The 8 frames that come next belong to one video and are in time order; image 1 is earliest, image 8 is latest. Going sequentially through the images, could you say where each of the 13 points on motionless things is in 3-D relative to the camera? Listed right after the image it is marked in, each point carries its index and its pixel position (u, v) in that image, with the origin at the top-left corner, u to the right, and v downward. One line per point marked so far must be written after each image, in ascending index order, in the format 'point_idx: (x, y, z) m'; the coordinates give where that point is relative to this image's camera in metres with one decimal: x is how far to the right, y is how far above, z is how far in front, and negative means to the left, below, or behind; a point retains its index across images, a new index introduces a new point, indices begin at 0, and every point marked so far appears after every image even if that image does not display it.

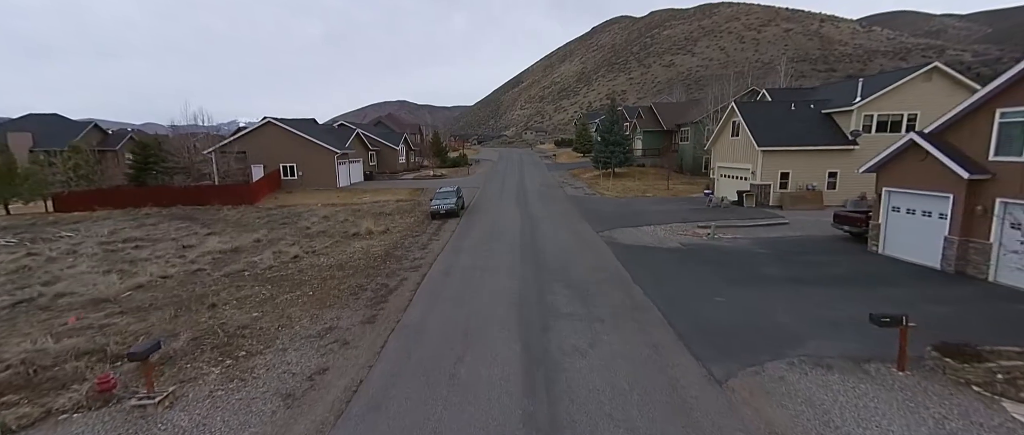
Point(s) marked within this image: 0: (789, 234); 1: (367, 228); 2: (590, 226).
0: (+8.5, -0.5, +12.6) m
1: (-4.9, -0.4, +13.9) m
2: (+2.5, -0.2, +13.9) m
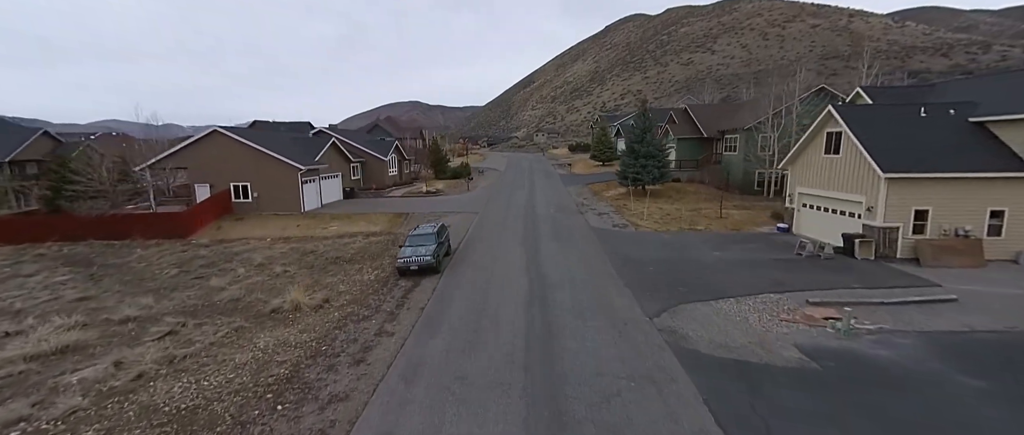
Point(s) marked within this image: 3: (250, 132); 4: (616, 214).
0: (+8.6, -2.0, +7.6) m
1: (-4.9, -1.8, +9.3) m
2: (+2.6, -1.7, +9.0) m
3: (-12.4, +4.0, +19.3) m
4: (+4.6, +0.2, +18.0) m
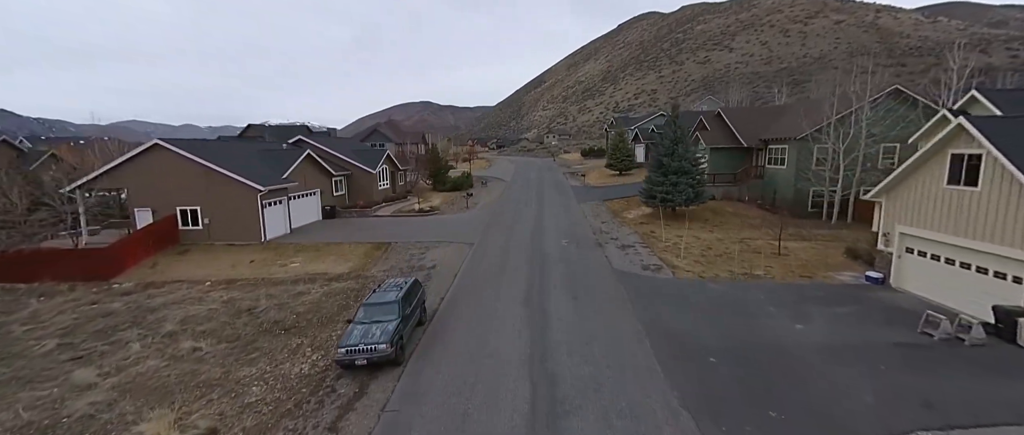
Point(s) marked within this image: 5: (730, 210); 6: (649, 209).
0: (+8.4, -3.2, +4.0) m
1: (-5.0, -3.0, +6.1) m
2: (+2.5, -2.9, +5.6) m
3: (-12.3, +2.9, +16.2) m
4: (+4.7, -1.0, +14.5) m
5: (+10.0, +0.3, +18.8) m
6: (+6.4, +0.4, +19.1) m
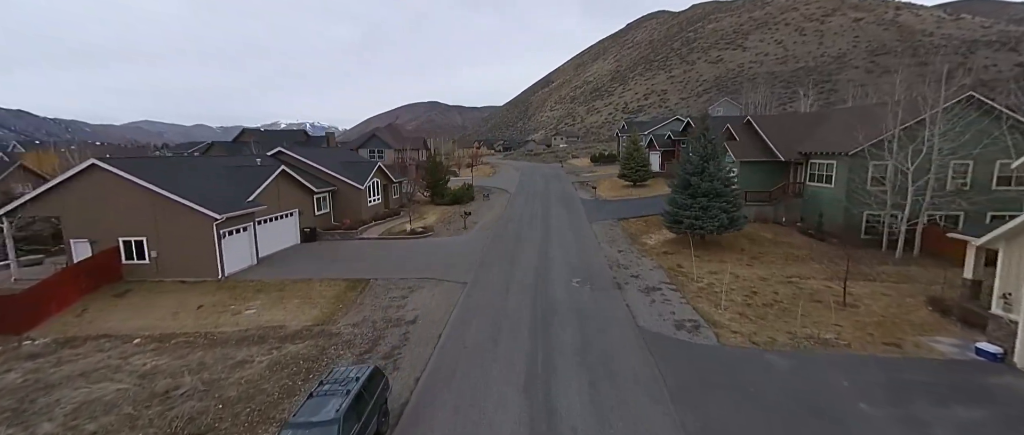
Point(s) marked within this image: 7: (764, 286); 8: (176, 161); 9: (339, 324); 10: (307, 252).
0: (+8.2, -4.3, +1.4) m
1: (-5.1, -4.0, +3.7) m
2: (+2.4, -3.9, +3.1) m
3: (-12.2, +1.8, +14.0) m
4: (+4.7, -2.1, +12.0) m
5: (+10.1, -0.7, +16.1) m
6: (+6.5, -0.7, +16.5) m
7: (+7.4, -2.0, +12.0) m
8: (-12.4, +2.1, +15.1) m
9: (-4.4, -2.7, +10.3) m
10: (-8.4, -1.4, +16.6) m
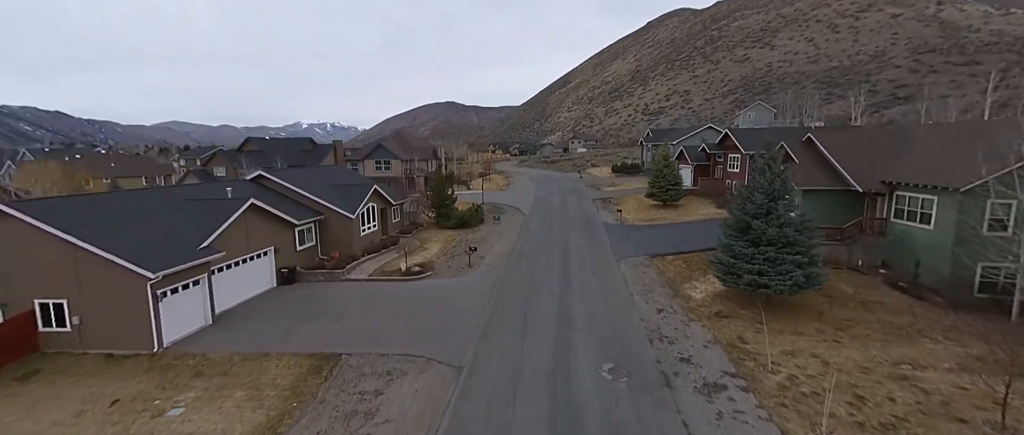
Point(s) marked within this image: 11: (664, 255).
0: (+8.0, -5.9, -1.9) m
1: (-5.2, -5.5, +0.9) m
2: (+2.2, -5.4, 0.0) m
3: (-11.8, +0.4, +11.4) m
4: (+4.9, -3.6, +8.8) m
5: (+10.5, -2.3, +12.7) m
6: (+6.9, -2.2, +13.2) m
7: (+7.7, -3.6, +8.7) m
8: (-12.0, +0.7, +12.6) m
9: (-4.2, -4.2, +7.4) m
10: (-7.9, -2.8, +14.0) m
11: (+6.3, -1.5, +17.0) m
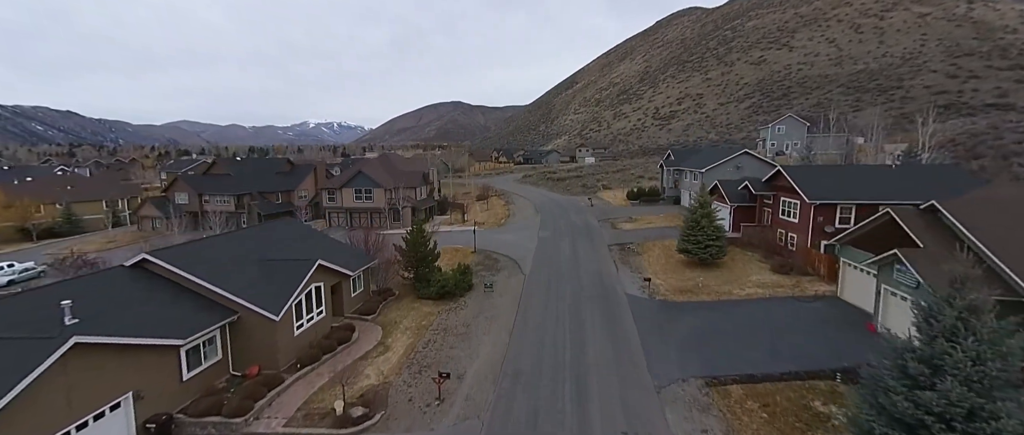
0: (+7.5, -9.1, -7.5) m
1: (-5.7, -8.6, -4.5) m
2: (+1.7, -8.6, -5.4) m
3: (-12.2, -2.7, +6.2) m
4: (+4.5, -6.8, +3.3) m
5: (+10.2, -5.5, +7.2) m
6: (+6.6, -5.4, +7.7) m
7: (+7.3, -6.7, +3.2) m
8: (-12.3, -2.4, +7.3) m
9: (-4.6, -7.3, +2.1) m
10: (-8.2, -5.9, +8.6) m
11: (+6.1, -4.7, +11.5) m
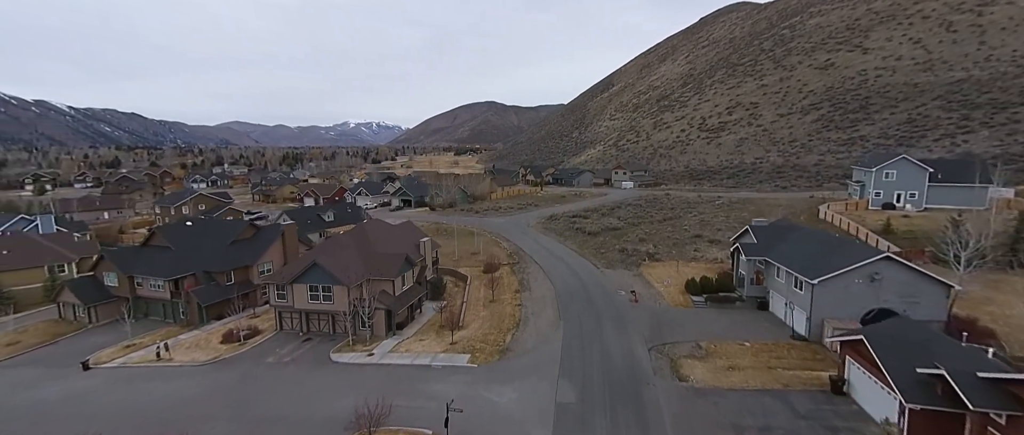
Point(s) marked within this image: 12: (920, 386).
0: (+4.7, -15.9, -18.1) m
1: (-8.2, -15.3, -14.0) m
2: (-0.9, -15.4, -15.6) m
3: (-13.8, -9.3, -2.9) m
4: (+2.6, -13.6, -7.1) m
5: (+8.6, -12.4, -3.7) m
6: (+5.0, -12.2, -2.9) m
7: (+5.4, -13.6, -7.4) m
8: (-13.8, -9.0, -1.8) m
9: (-6.6, -14.0, -7.6) m
10: (-9.7, -12.6, -0.8) m
11: (+4.8, -11.5, +1.0) m
12: (+13.8, -5.5, +13.8) m
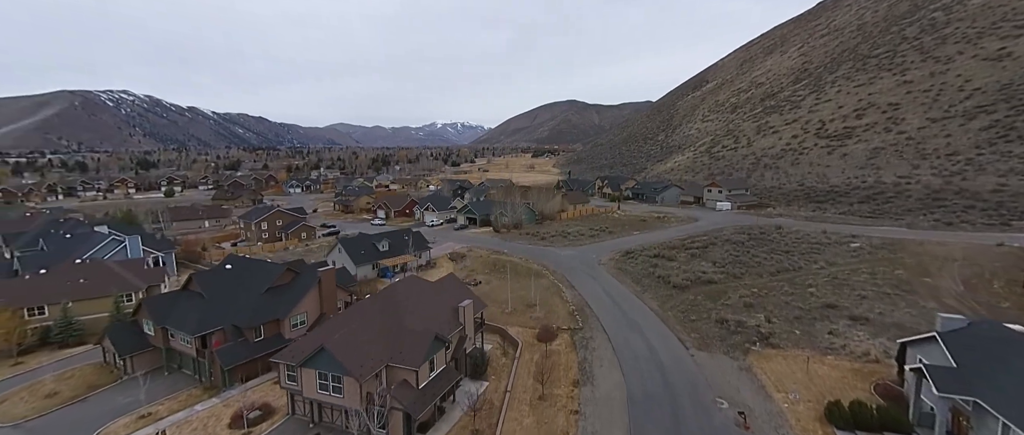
0: (-1.5, -20.1, -24.8) m
1: (-13.4, -19.1, -18.4) m
2: (-6.5, -19.4, -21.3) m
3: (-16.5, -12.9, -6.5) m
4: (-1.4, -17.8, -13.7) m
5: (+5.1, -16.7, -11.5) m
6: (+1.8, -16.5, -10.0) m
7: (+1.2, -17.8, -14.5) m
8: (-16.3, -12.6, -5.4) m
9: (-10.5, -17.9, -12.4) m
10: (-12.2, -16.3, -5.2) m
11: (+2.4, -15.8, -6.2) m
12: (+13.8, -10.1, +4.7) m
